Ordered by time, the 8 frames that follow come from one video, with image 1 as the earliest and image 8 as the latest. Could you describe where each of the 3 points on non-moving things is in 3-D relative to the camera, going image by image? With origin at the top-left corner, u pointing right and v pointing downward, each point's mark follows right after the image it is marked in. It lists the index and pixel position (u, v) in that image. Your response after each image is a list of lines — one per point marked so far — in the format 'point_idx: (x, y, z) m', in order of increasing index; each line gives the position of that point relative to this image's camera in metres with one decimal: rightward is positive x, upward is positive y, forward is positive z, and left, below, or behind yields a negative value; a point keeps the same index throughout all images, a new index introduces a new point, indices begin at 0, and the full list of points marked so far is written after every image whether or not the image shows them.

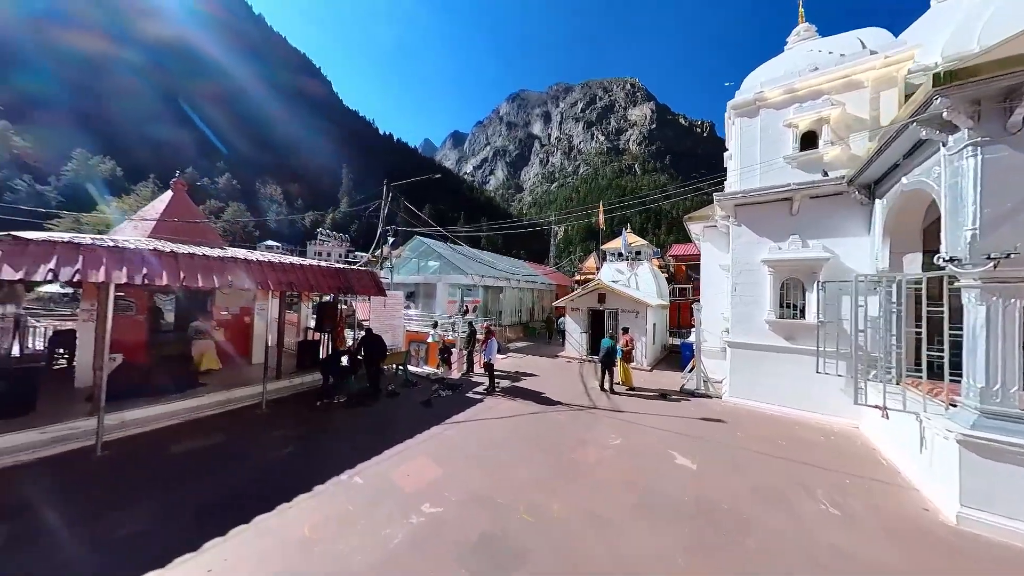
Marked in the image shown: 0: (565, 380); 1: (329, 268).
0: (+2.1, -3.7, +11.5) m
1: (-6.2, +0.6, +9.6) m
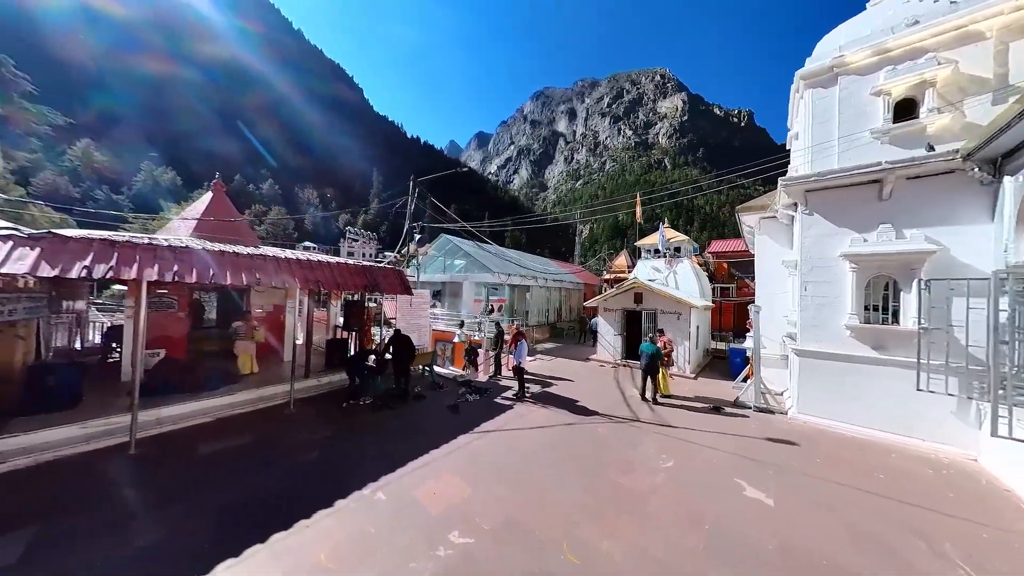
0: (+3.2, -3.7, +10.7) m
1: (-5.2, +0.7, +9.4) m
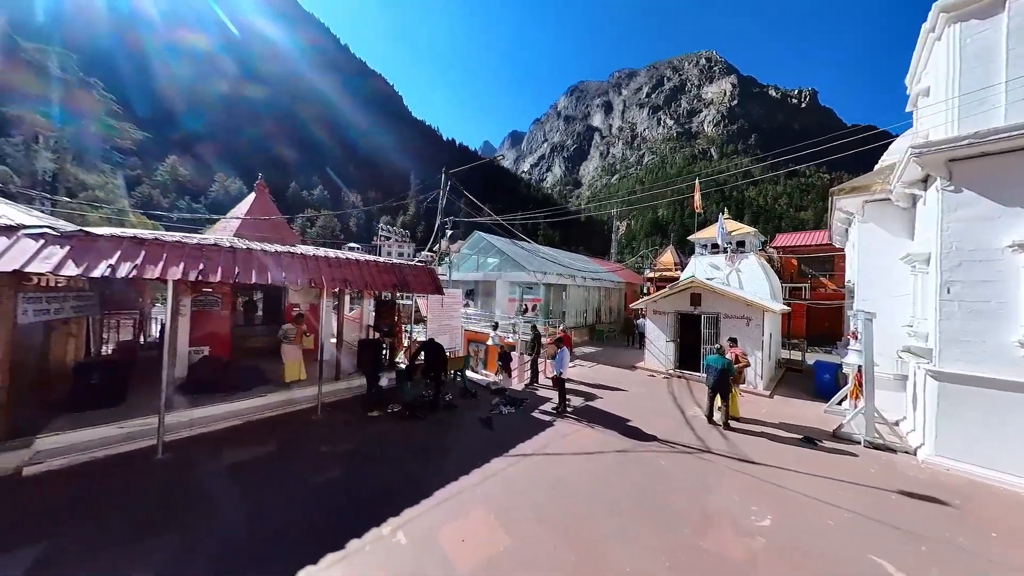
0: (+4.5, -3.7, +9.2) m
1: (-4.0, +0.7, +8.9) m
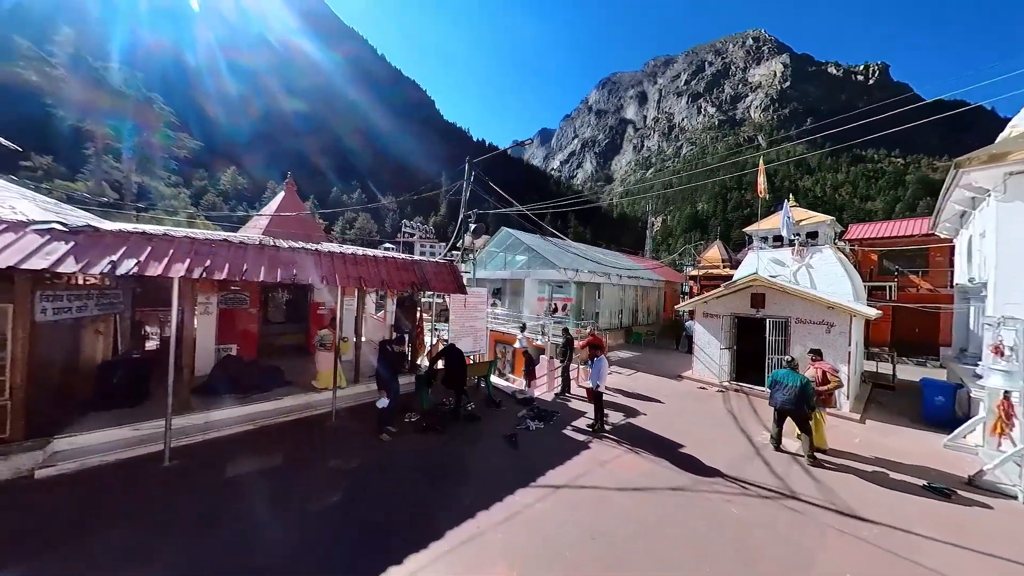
0: (+5.3, -3.7, +7.8) m
1: (-3.2, +0.8, +8.3) m
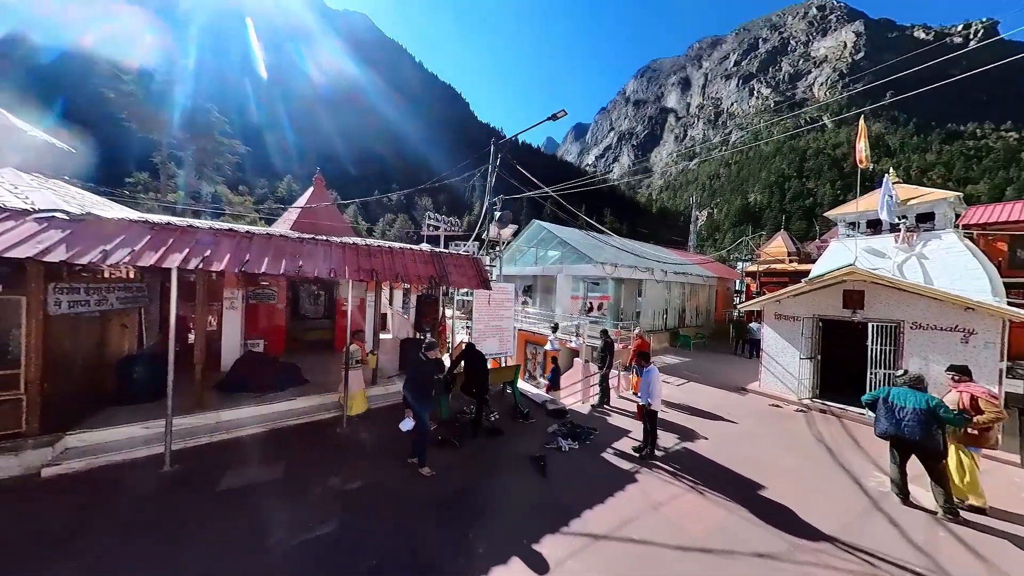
0: (+5.9, -3.5, +6.1) m
1: (-2.4, +0.9, +7.5) m
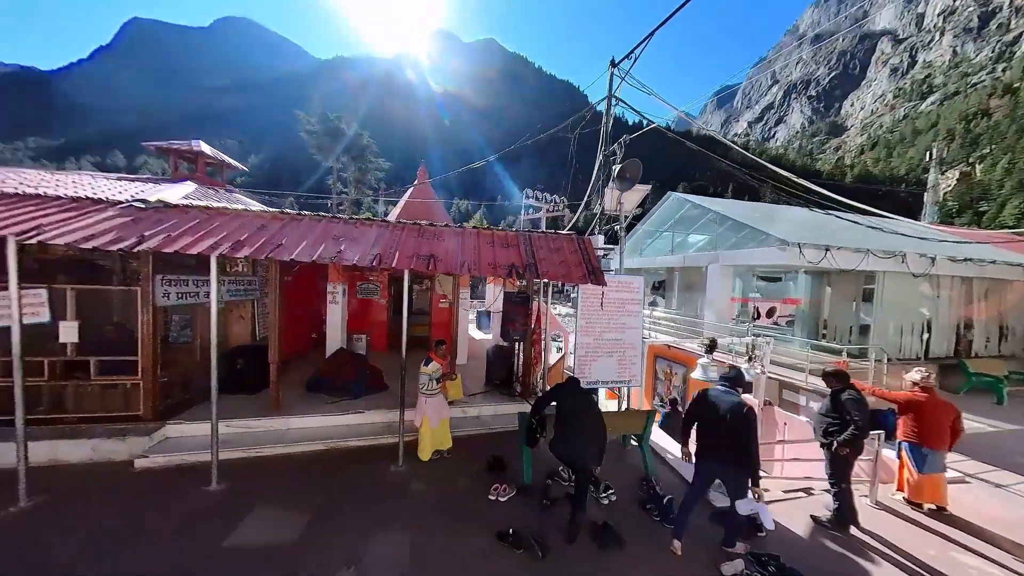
0: (+6.9, -3.5, +0.8) m
1: (-0.2, +1.0, +5.3) m
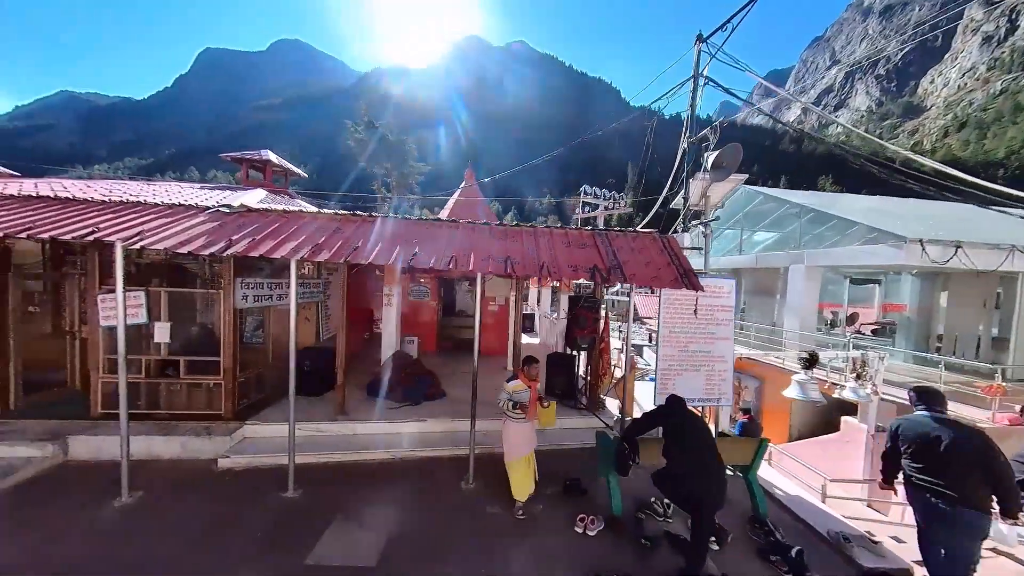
0: (+7.6, -3.6, -0.4) m
1: (+1.1, +1.0, +4.8) m
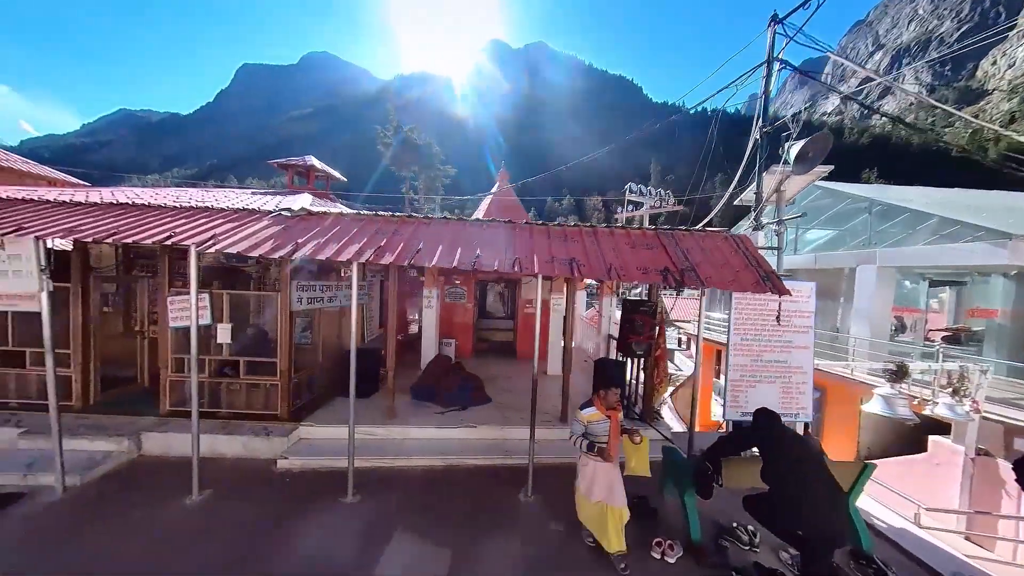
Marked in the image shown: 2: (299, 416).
0: (+8.2, -3.7, -1.2) m
1: (+2.0, +0.9, +4.5) m
2: (-4.0, -2.5, +5.6) m
